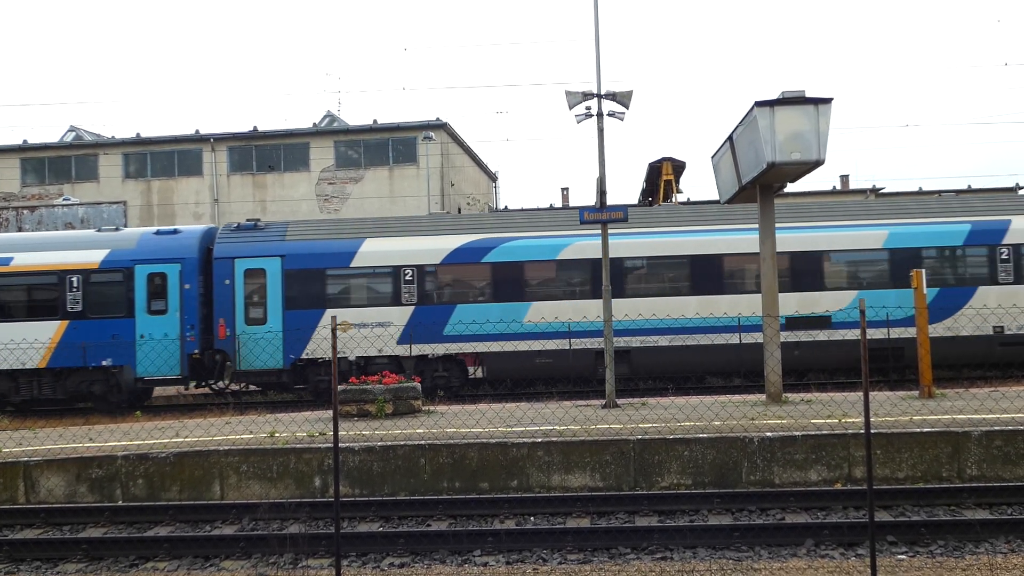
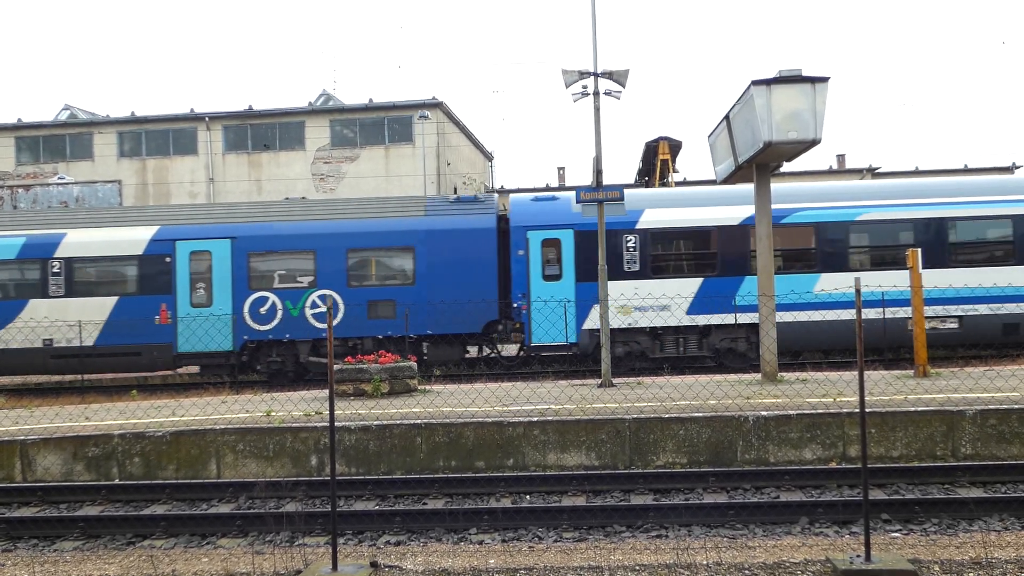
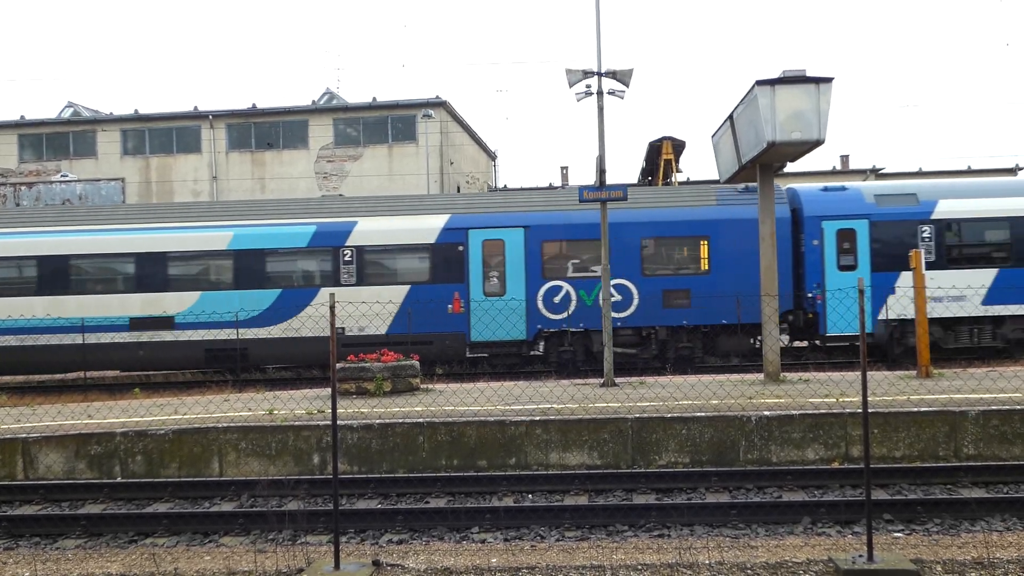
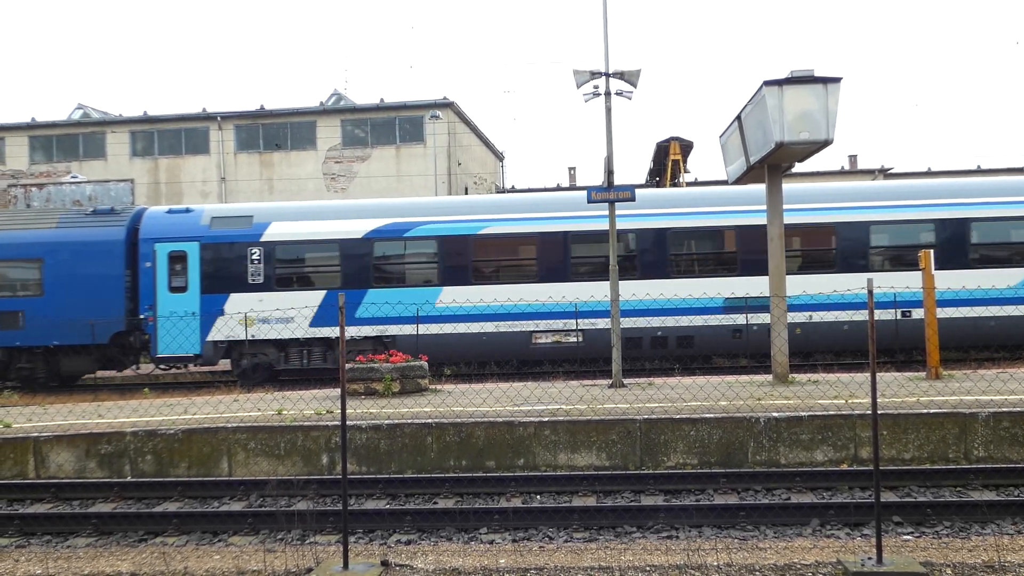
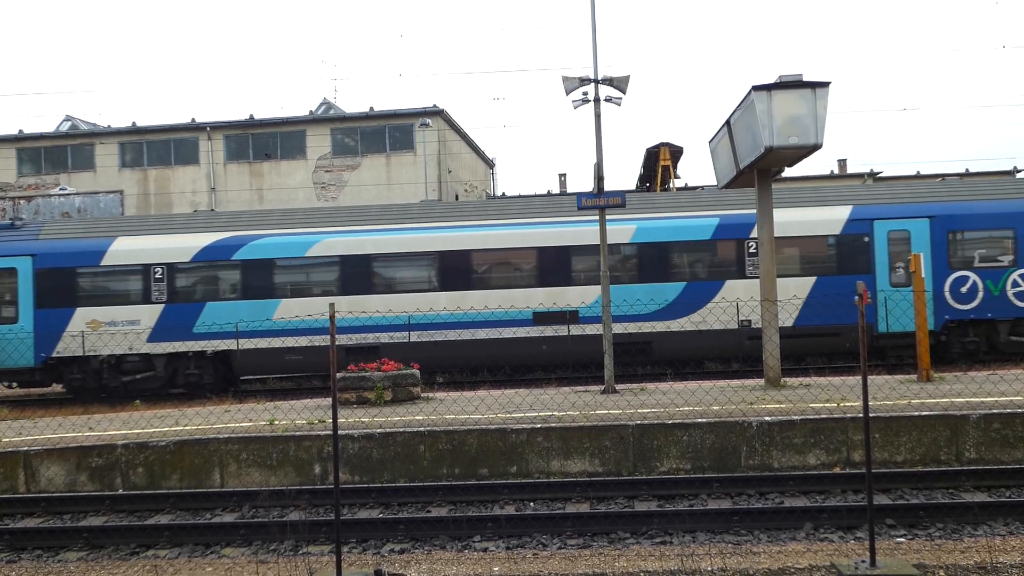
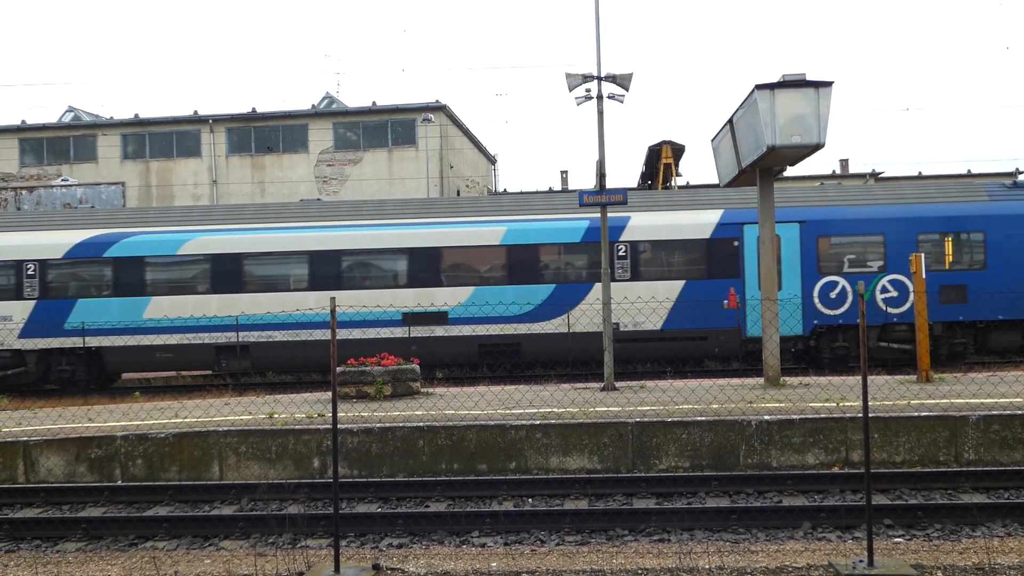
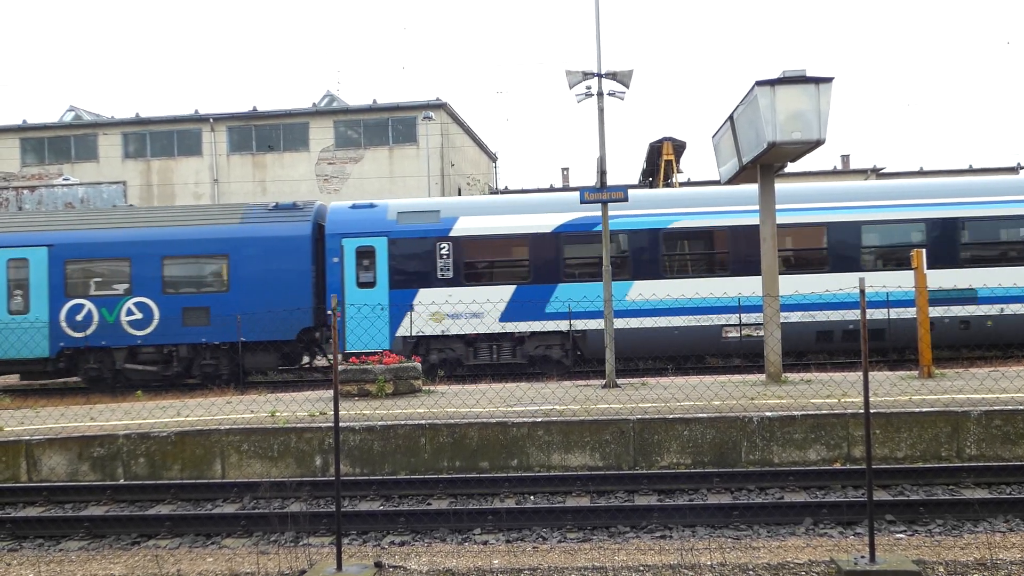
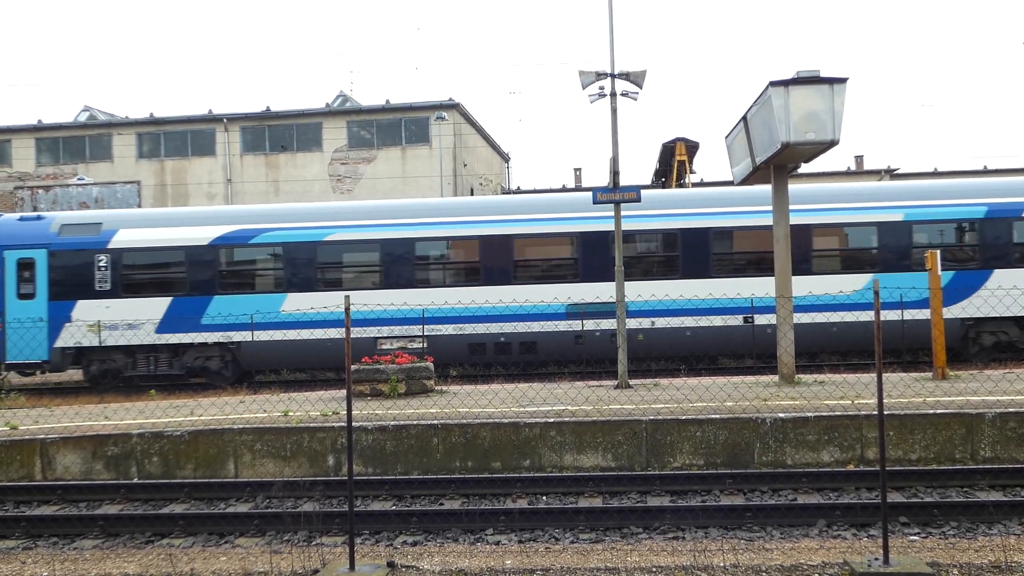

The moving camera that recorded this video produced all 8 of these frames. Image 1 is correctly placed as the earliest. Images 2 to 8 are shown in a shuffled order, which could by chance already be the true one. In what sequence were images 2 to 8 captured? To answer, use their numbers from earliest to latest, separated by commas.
5, 6, 3, 2, 7, 4, 8
